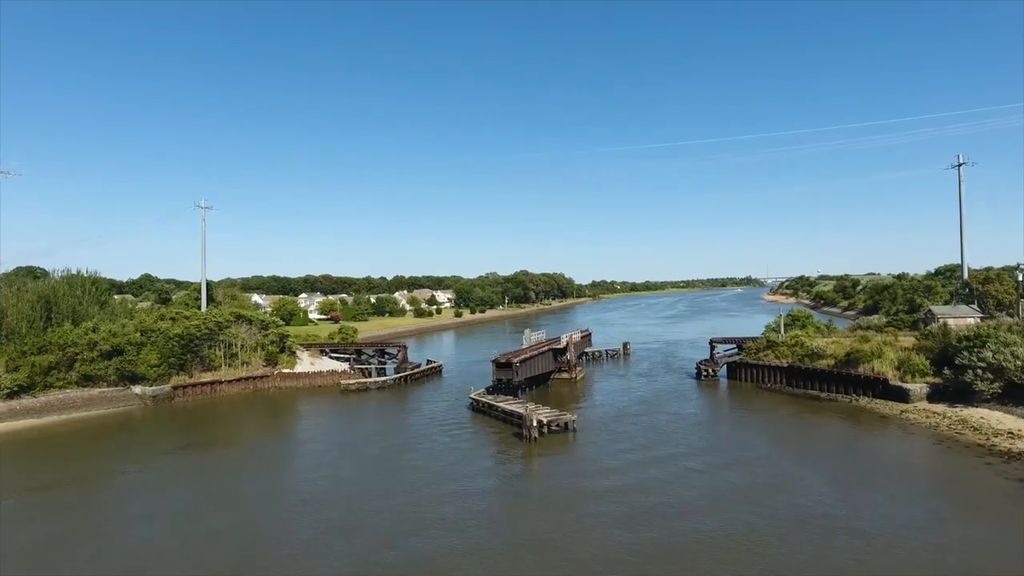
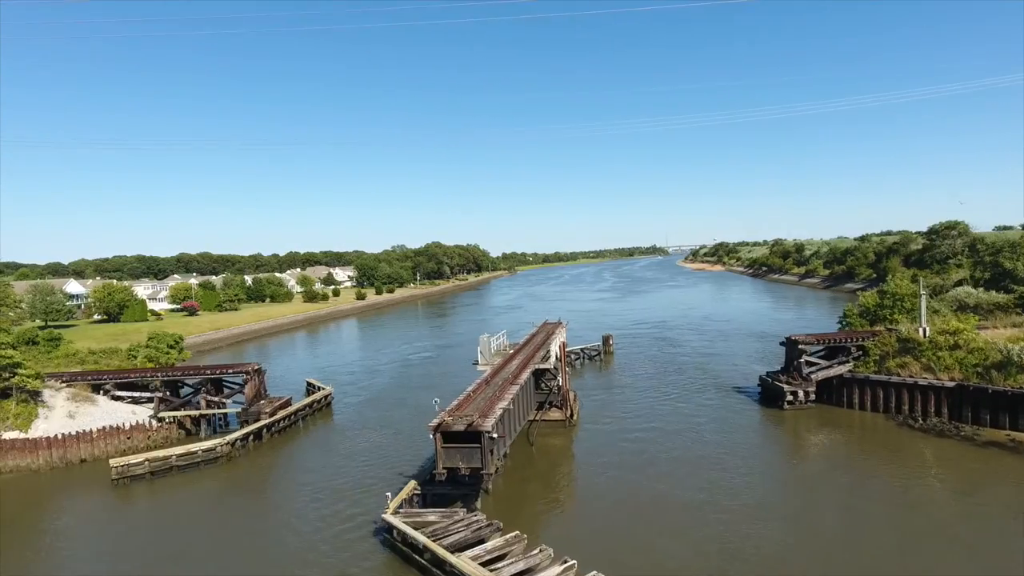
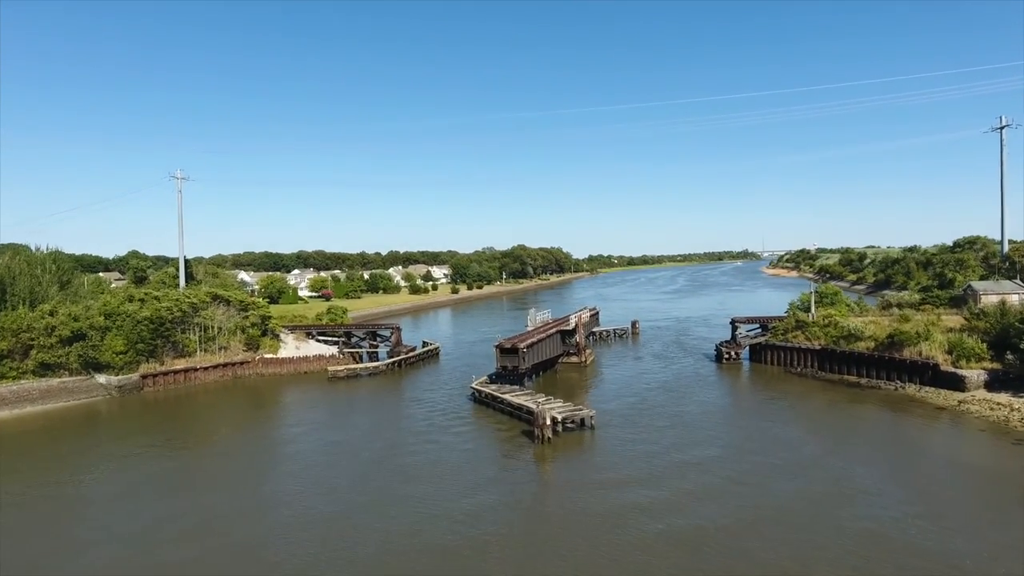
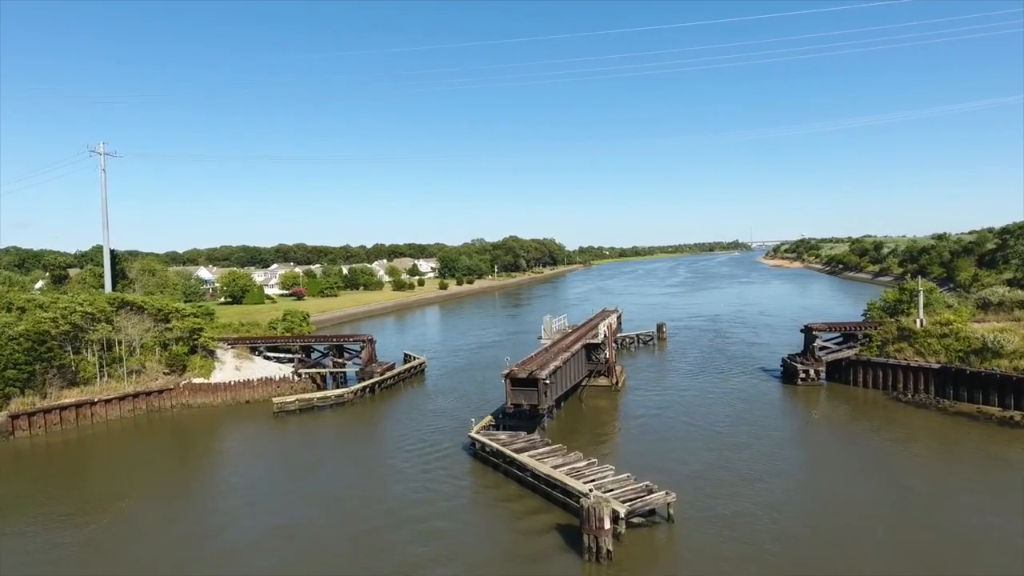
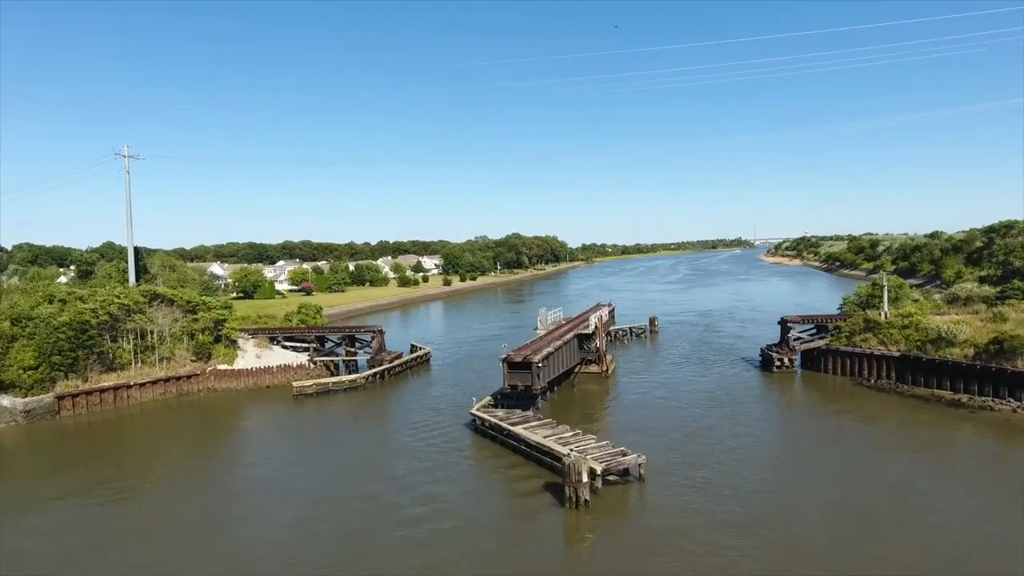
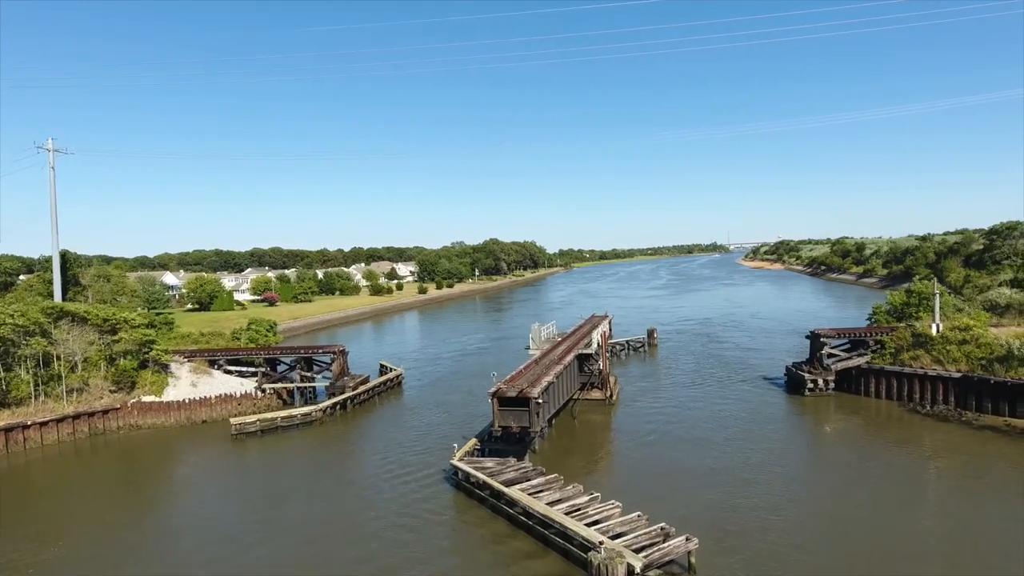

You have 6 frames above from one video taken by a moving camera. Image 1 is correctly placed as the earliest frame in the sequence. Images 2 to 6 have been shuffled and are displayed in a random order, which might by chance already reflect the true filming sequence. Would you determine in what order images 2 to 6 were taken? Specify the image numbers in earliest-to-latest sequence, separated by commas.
3, 5, 4, 6, 2
